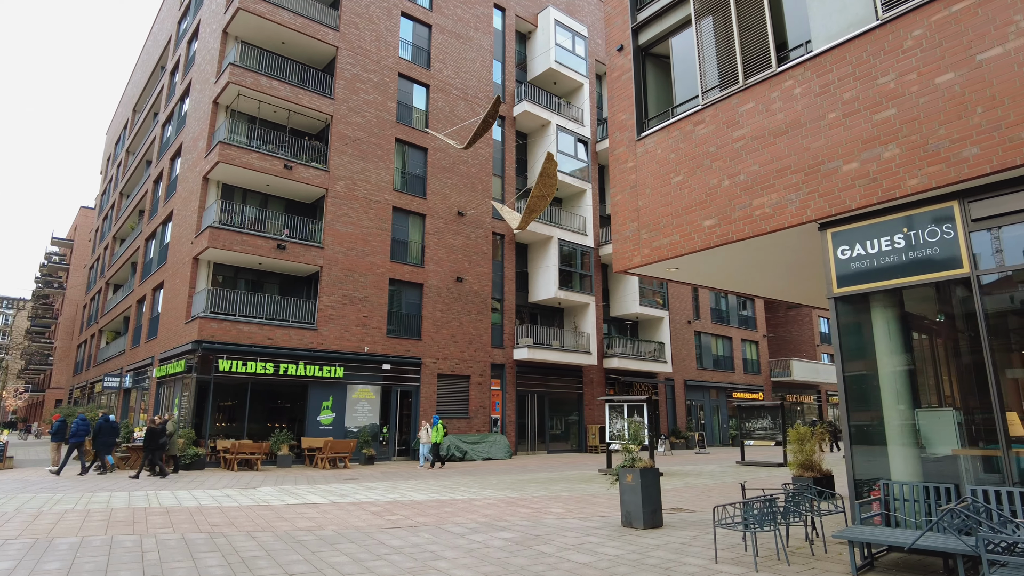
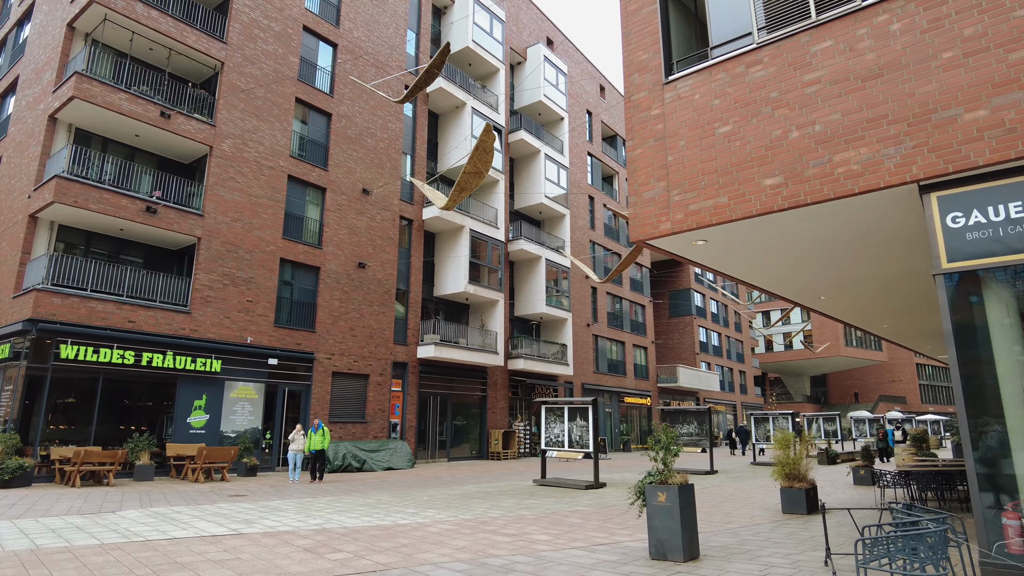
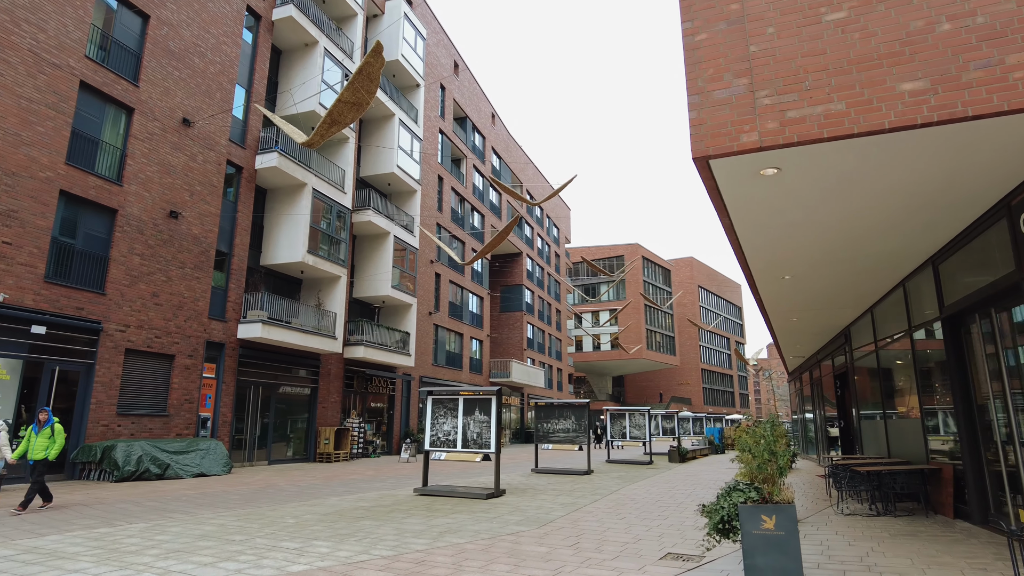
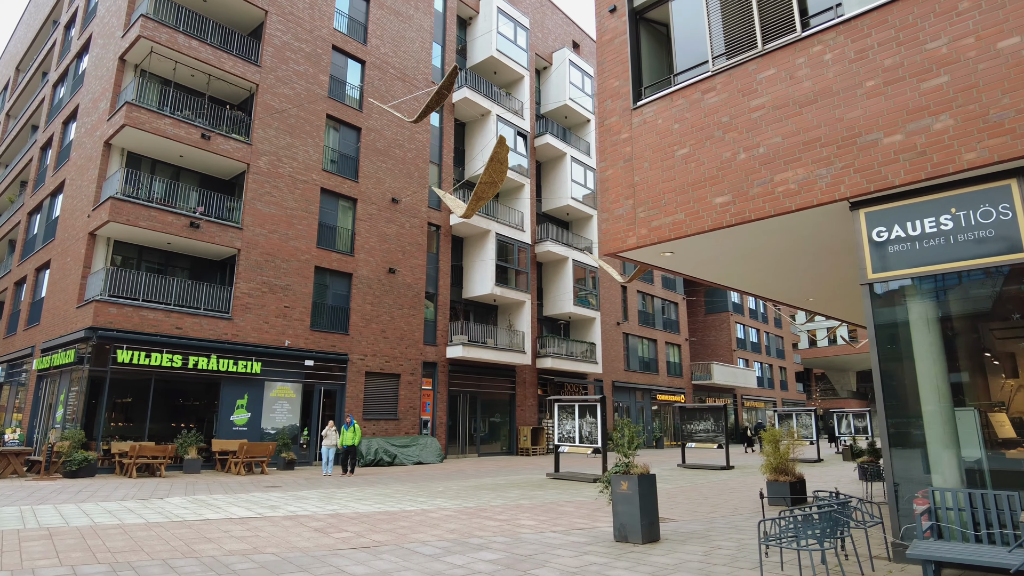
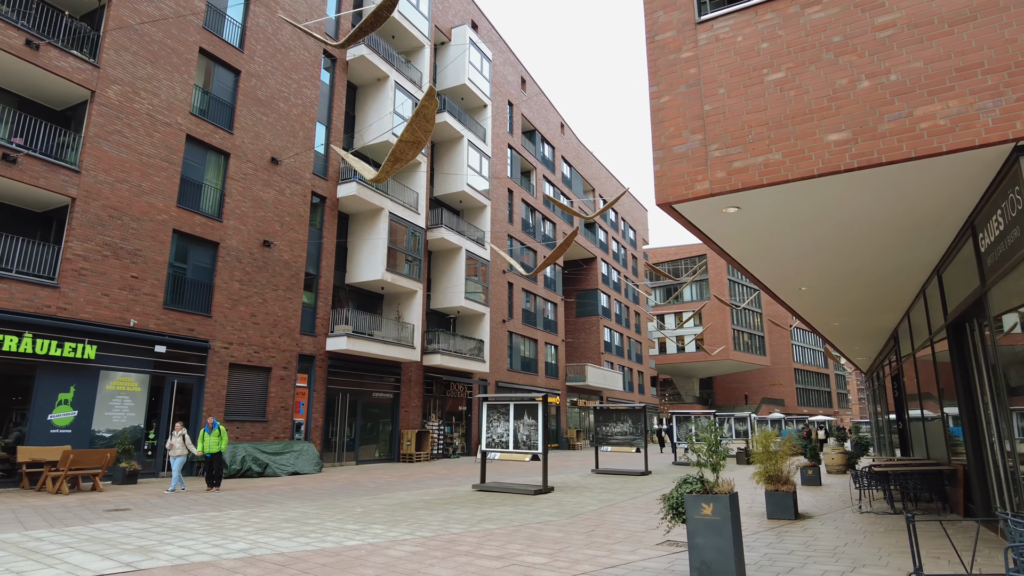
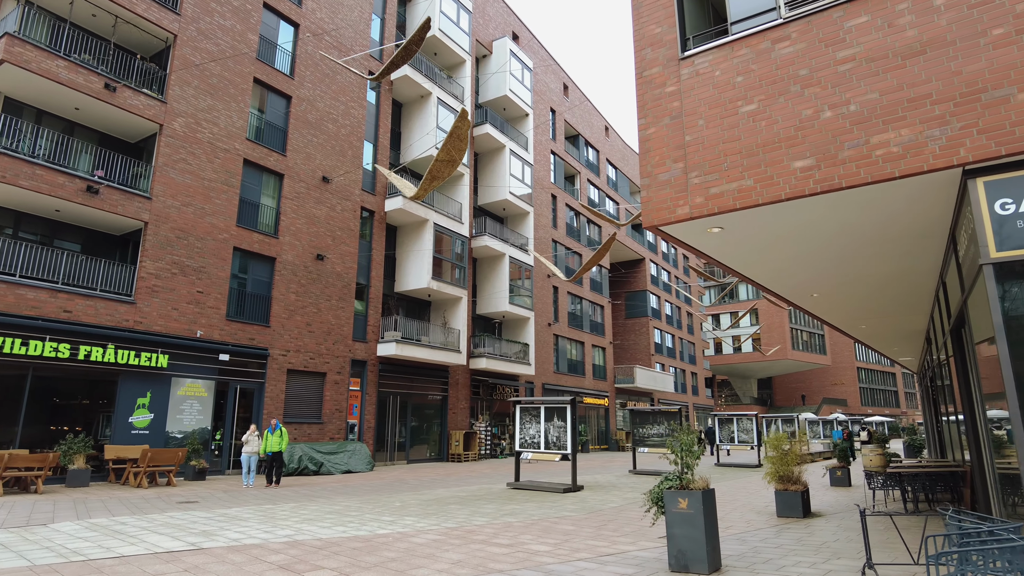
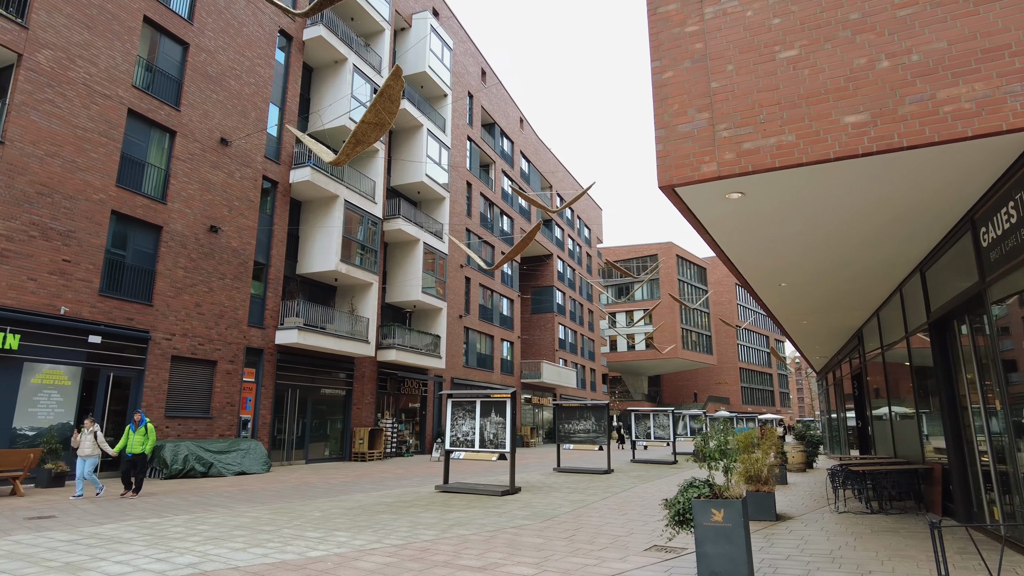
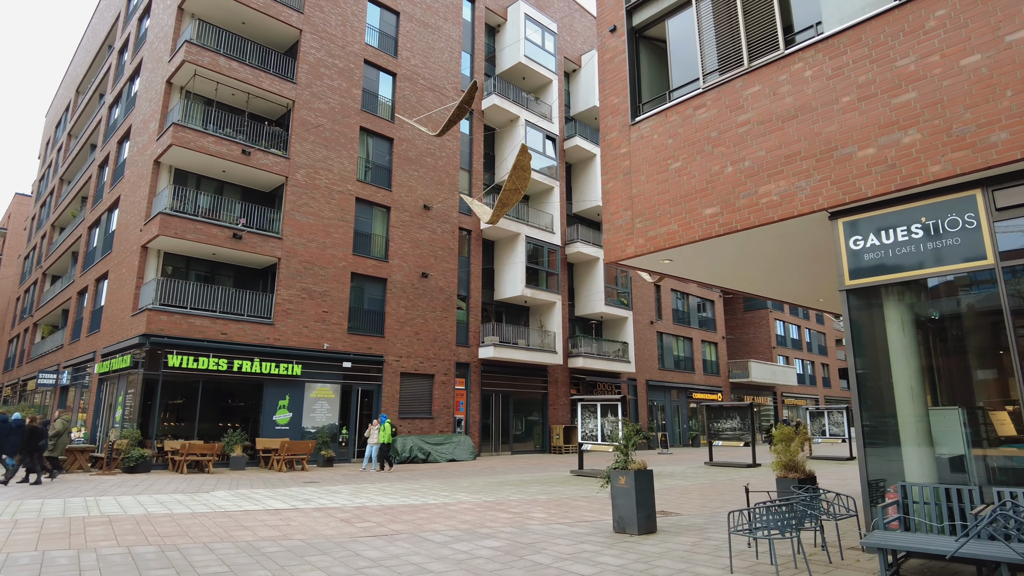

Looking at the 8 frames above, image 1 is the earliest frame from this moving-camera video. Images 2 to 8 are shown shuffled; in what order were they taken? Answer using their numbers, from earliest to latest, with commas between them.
8, 4, 2, 6, 5, 7, 3
